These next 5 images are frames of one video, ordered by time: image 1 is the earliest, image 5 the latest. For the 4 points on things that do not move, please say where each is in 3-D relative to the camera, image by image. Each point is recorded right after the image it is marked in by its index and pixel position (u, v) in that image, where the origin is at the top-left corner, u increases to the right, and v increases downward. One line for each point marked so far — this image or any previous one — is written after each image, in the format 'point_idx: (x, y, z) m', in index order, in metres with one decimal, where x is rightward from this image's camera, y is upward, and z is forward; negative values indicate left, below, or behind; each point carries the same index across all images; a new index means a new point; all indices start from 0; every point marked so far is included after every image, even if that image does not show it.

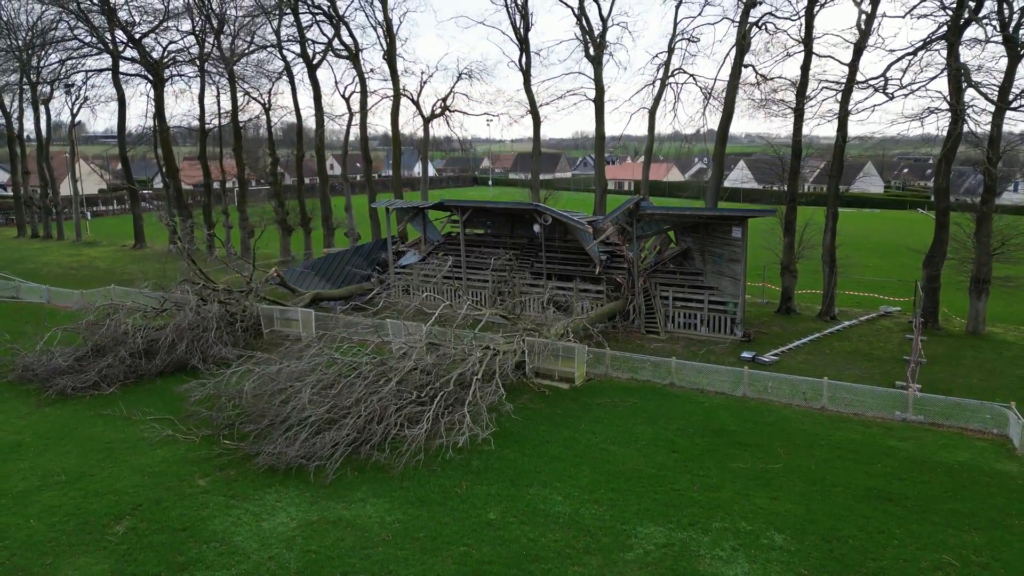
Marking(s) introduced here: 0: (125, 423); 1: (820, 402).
0: (-6.9, -2.4, +11.9) m
1: (+5.9, -2.2, +12.8) m
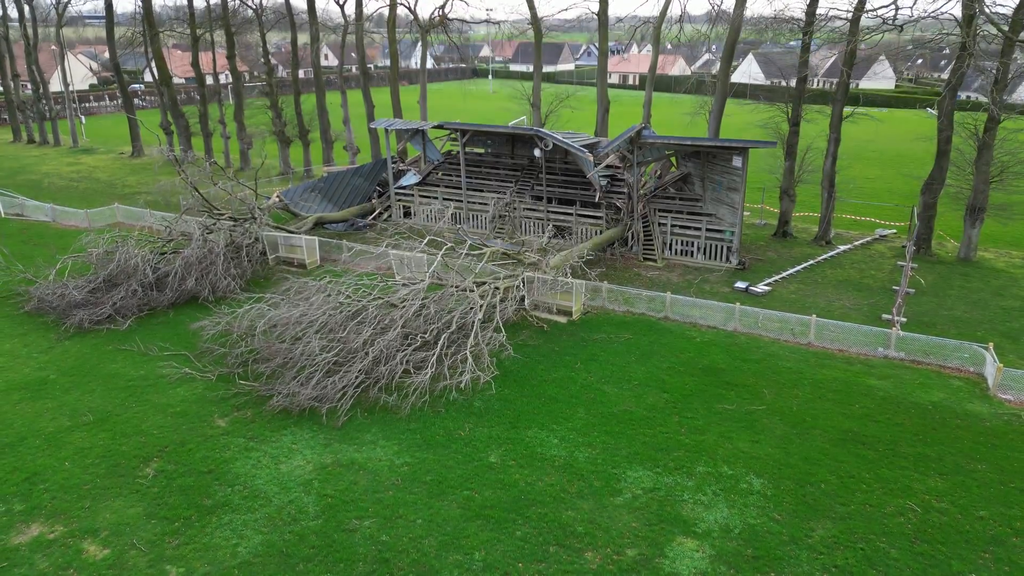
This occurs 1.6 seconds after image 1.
0: (-6.9, -1.3, +12.5) m
1: (+5.9, -1.0, +13.3) m
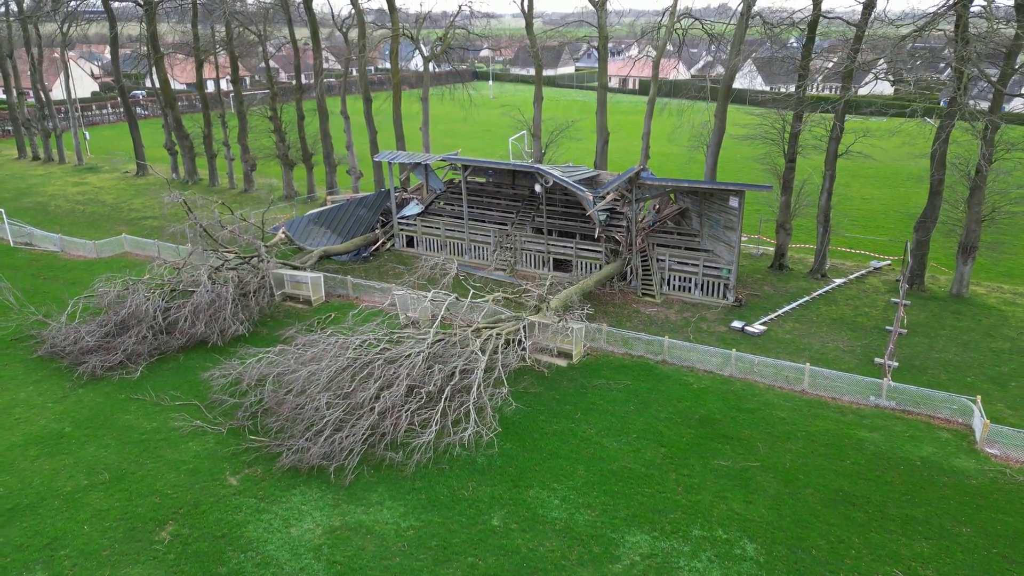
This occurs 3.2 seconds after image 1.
0: (-6.8, -2.3, +12.8) m
1: (+5.9, -2.0, +13.7) m
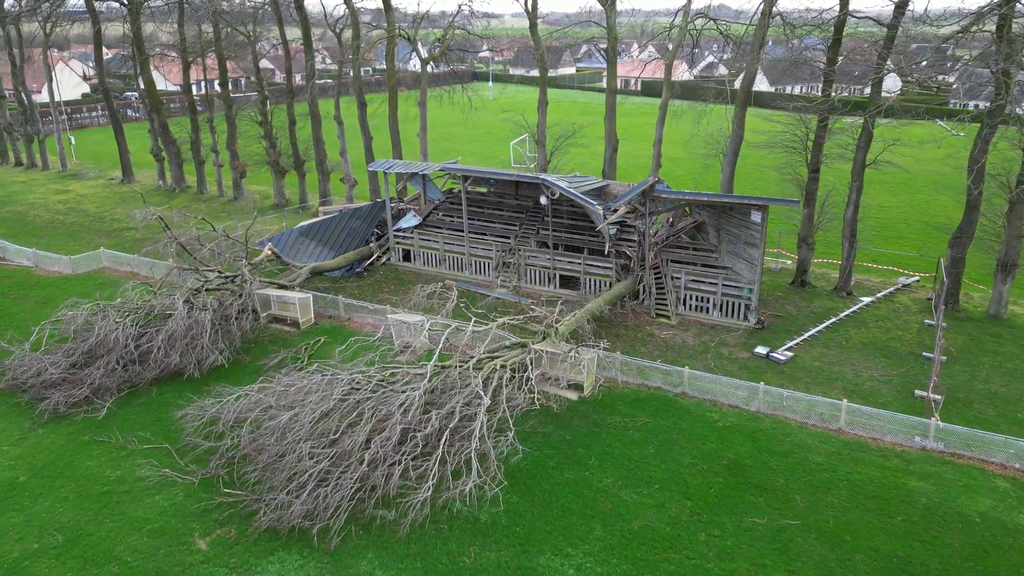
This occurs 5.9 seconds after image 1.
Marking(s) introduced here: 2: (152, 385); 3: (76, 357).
0: (-6.7, -2.9, +11.5) m
1: (+6.0, -2.5, +12.4) m
2: (-7.3, -2.0, +13.7) m
3: (-8.7, -1.4, +13.3) m
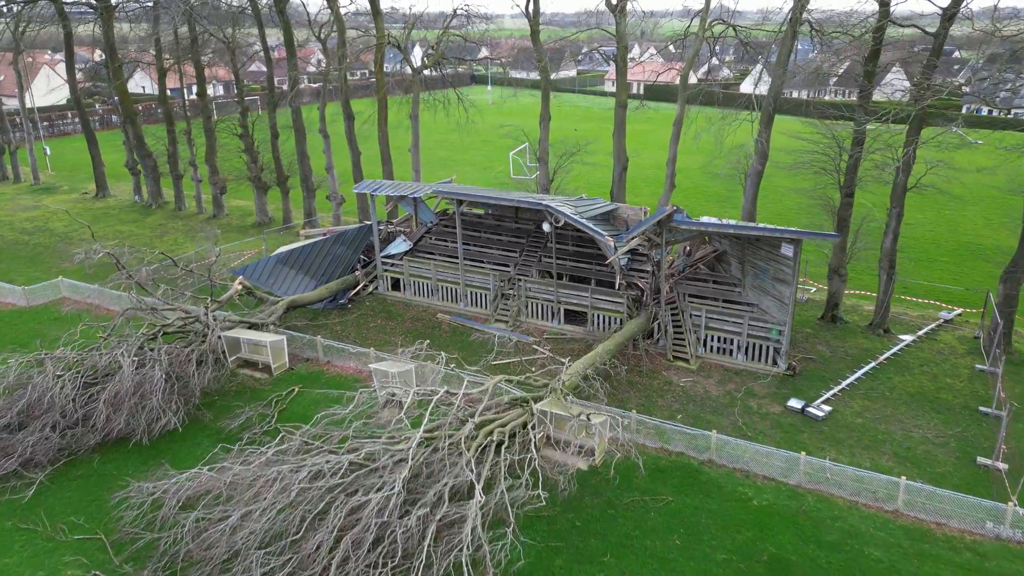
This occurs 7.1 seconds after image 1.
0: (-6.7, -3.8, +9.7) m
1: (+6.0, -3.4, +10.5) m
2: (-7.3, -2.9, +11.8) m
3: (-8.7, -2.3, +11.5) m
